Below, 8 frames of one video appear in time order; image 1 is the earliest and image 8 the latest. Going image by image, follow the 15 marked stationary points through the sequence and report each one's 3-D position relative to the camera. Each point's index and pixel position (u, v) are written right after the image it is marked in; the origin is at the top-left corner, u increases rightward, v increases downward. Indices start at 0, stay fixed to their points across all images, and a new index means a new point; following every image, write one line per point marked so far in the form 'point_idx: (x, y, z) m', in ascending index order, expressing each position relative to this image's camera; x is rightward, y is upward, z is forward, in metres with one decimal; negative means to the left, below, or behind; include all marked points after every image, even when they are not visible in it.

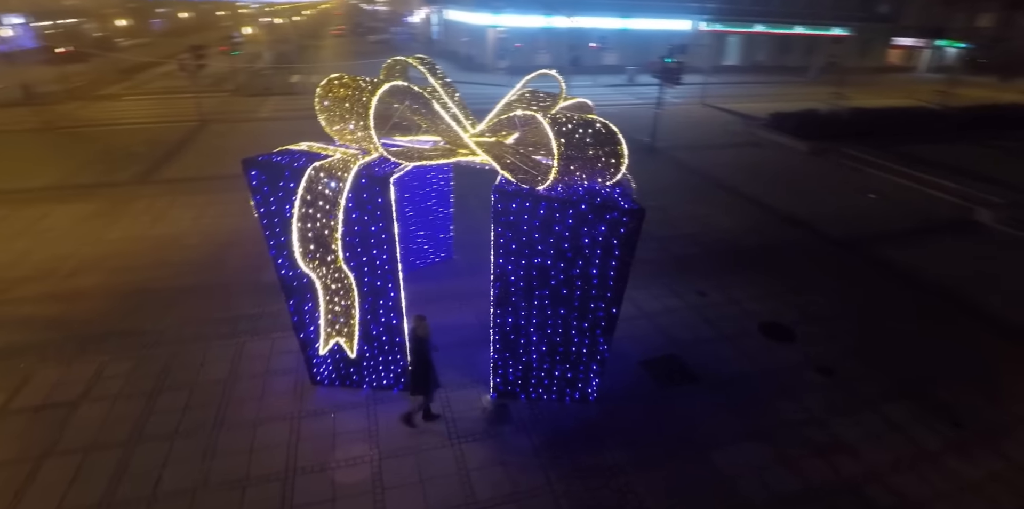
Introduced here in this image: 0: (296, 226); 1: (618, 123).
0: (-1.6, +0.2, +3.7) m
1: (+4.3, +5.2, +19.0) m
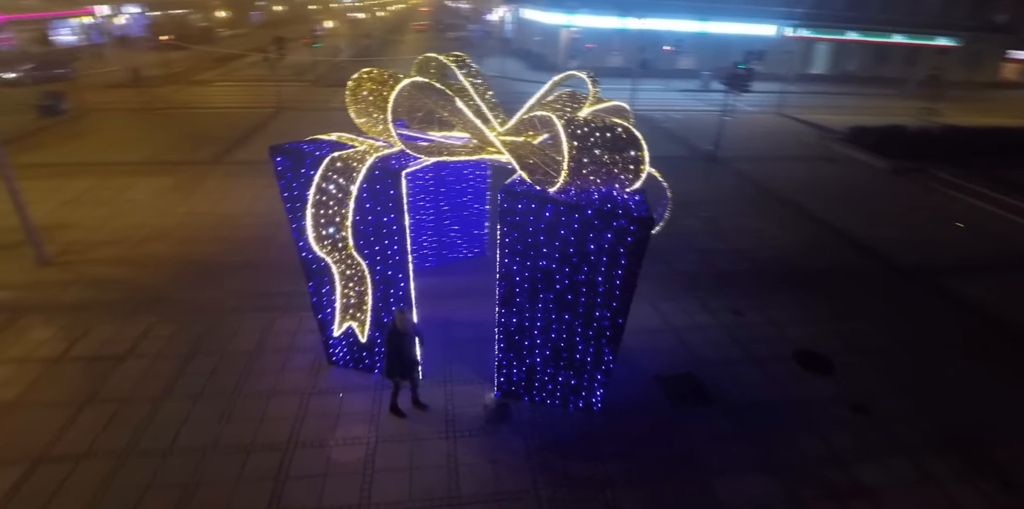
0: (-1.6, +0.3, +3.8) m
1: (+6.5, +4.8, +18.3) m
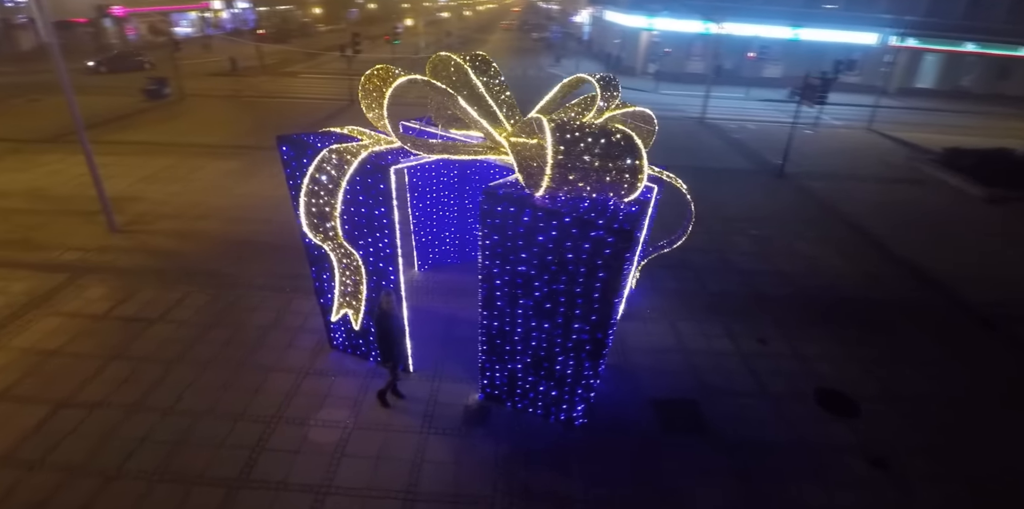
0: (-1.7, +0.4, +4.0) m
1: (+8.6, +4.1, +17.3) m
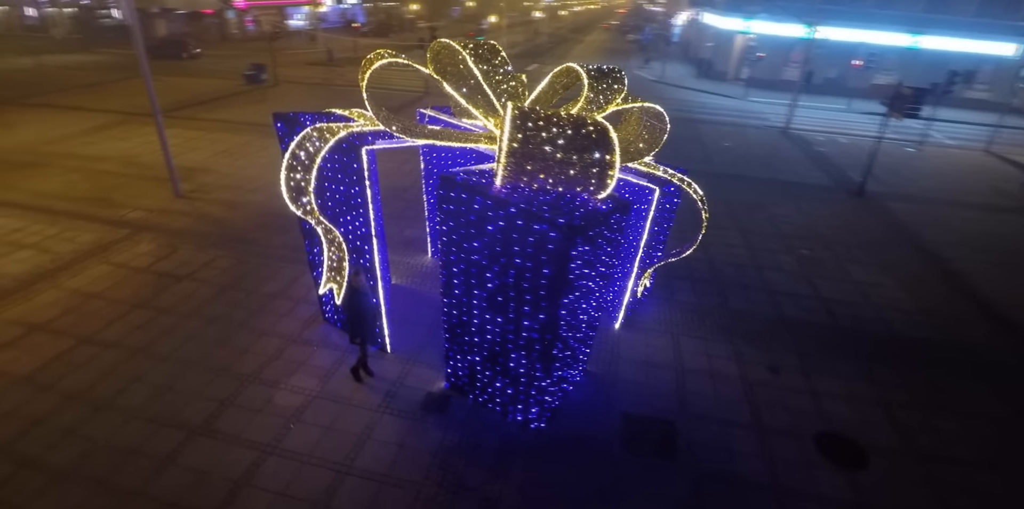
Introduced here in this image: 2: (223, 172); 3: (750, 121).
0: (-1.9, +0.7, +4.2) m
1: (+10.5, +3.2, +15.7) m
2: (-6.3, +1.8, +10.5) m
3: (+9.9, +5.6, +19.8) m
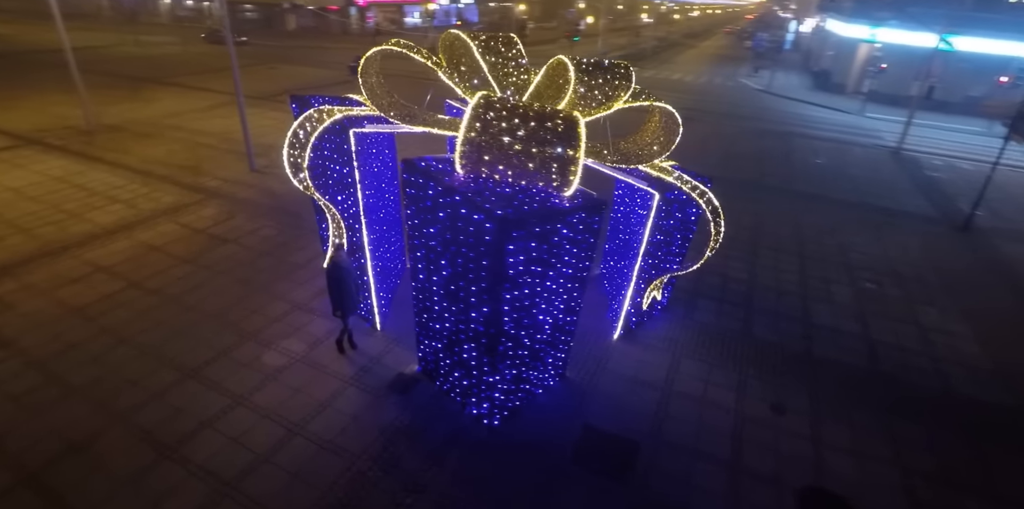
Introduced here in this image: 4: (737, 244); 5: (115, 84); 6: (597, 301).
0: (-2.1, +1.0, +4.5) m
1: (+12.4, +2.0, +13.6) m
2: (-5.1, +2.5, +11.5) m
3: (+12.7, +4.4, +17.8) m
4: (+3.9, +0.2, +8.2) m
5: (-14.7, +6.3, +17.8) m
6: (+1.1, -0.6, +6.1) m
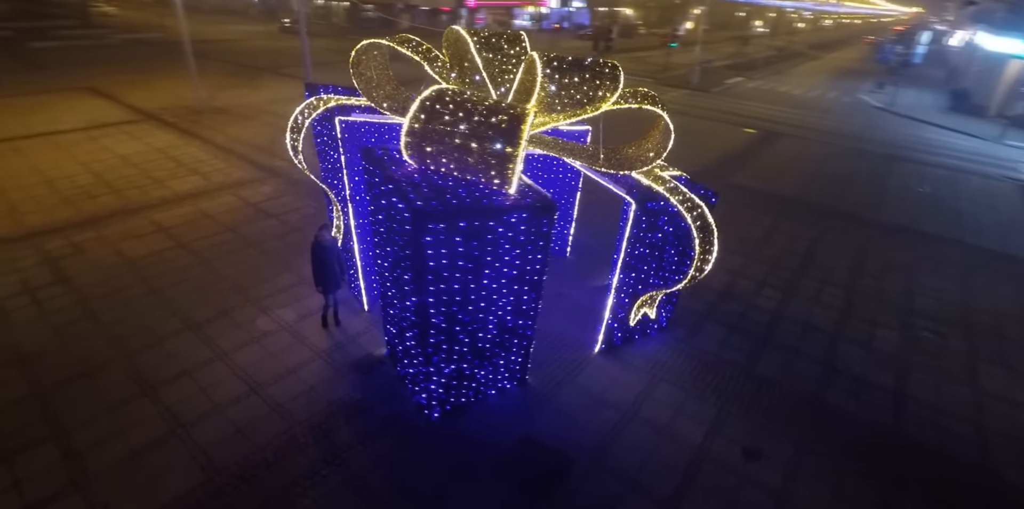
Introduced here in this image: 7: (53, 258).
0: (-2.3, +1.2, +4.9) m
1: (+13.7, +0.6, +11.3) m
2: (-3.8, +2.9, +12.3) m
3: (+15.0, +2.8, +15.3) m
4: (+4.2, -0.2, +7.5) m
5: (-11.6, +7.7, +20.2) m
6: (+1.0, -0.7, +5.9) m
7: (-5.9, -0.1, +6.2) m
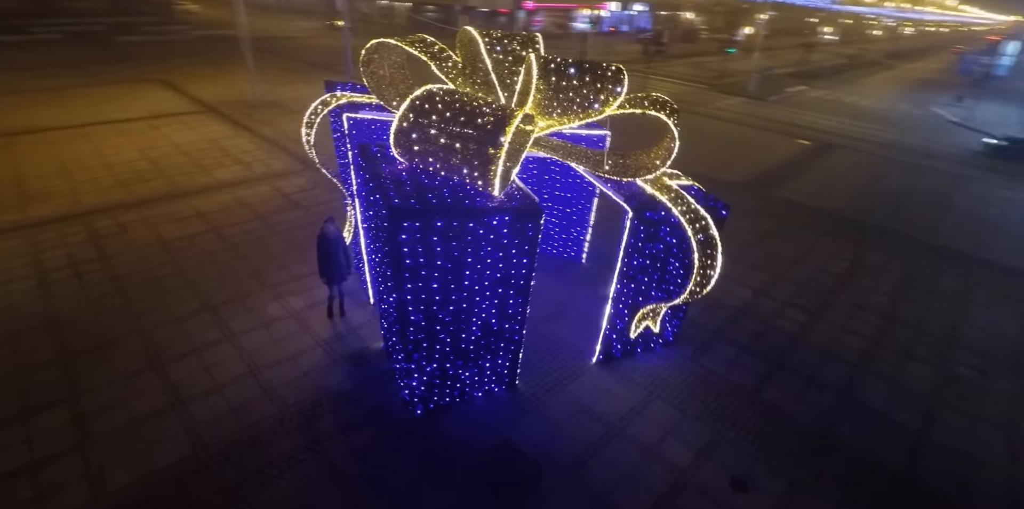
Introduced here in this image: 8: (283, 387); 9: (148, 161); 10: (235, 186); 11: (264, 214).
0: (-2.2, +1.3, +5.0) m
1: (+14.2, -0.3, +9.9) m
2: (-2.9, +3.1, +12.6) m
3: (+16.0, +1.8, +13.8) m
4: (+4.3, -0.5, +7.0) m
5: (-9.6, +8.2, +21.2) m
6: (+1.0, -0.8, +5.8) m
7: (-5.8, +0.3, +6.7) m
8: (-2.1, -1.2, +4.4) m
9: (-7.2, +1.9, +9.6) m
10: (-5.1, +1.3, +8.8) m
11: (-4.1, +0.7, +7.8) m
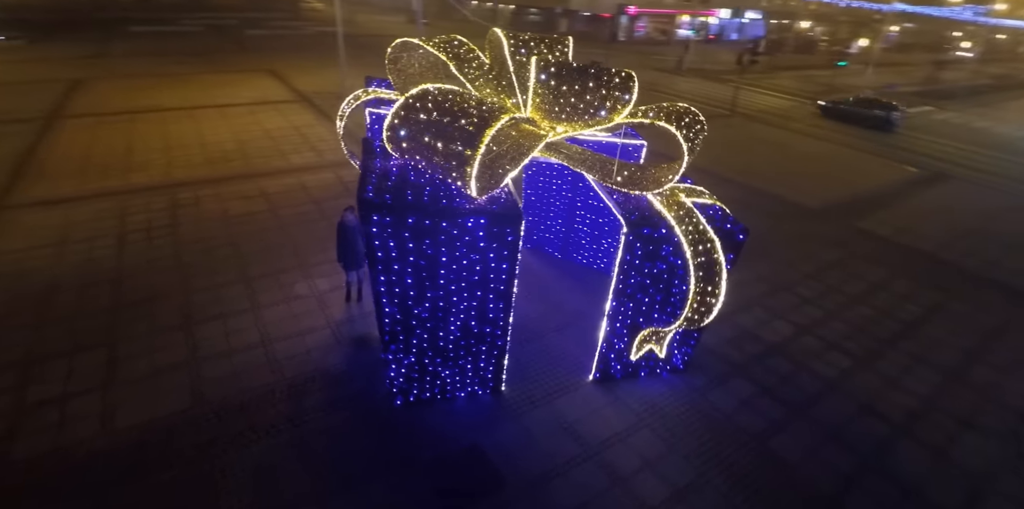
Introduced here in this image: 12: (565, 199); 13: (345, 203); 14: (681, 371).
0: (-2.0, +1.5, +5.4) m
1: (+14.8, -1.9, +7.5) m
2: (-1.3, +3.2, +12.9) m
3: (+17.4, 0.0, +11.0) m
4: (+4.6, -1.1, +6.3) m
5: (-5.9, +8.9, +22.5) m
6: (+1.1, -1.0, +5.6) m
7: (-5.3, +0.8, +7.6) m
8: (-2.2, -1.0, +4.8) m
9: (-6.1, +2.5, +10.6) m
10: (-4.2, +1.7, +9.6) m
11: (-3.4, +1.0, +8.4) m
12: (+0.7, +0.8, +7.0) m
13: (-2.9, +0.9, +8.3) m
14: (+1.8, -1.3, +5.2) m
